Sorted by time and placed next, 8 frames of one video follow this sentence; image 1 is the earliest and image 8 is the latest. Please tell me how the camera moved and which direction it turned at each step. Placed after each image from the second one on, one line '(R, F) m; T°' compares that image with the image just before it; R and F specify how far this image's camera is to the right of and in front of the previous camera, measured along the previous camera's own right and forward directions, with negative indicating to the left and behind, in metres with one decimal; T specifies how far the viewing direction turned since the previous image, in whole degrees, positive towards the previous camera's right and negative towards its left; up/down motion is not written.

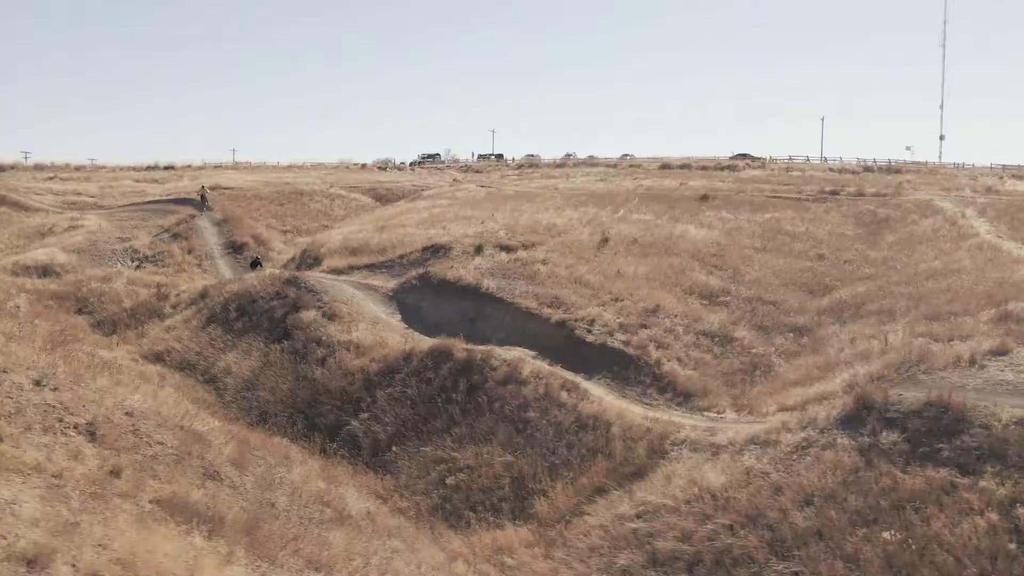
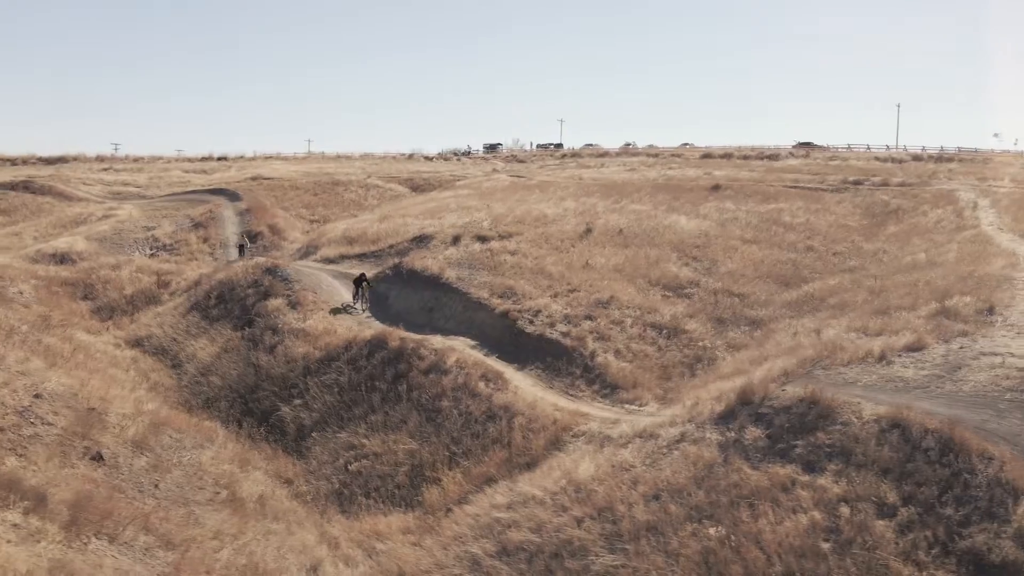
(+3.2, 0.0) m; -5°
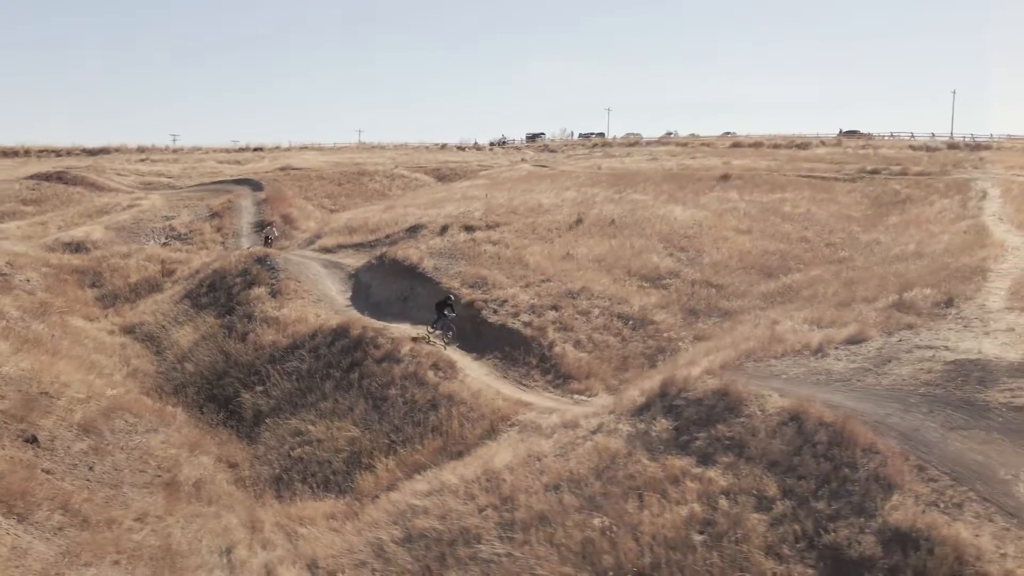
(+2.1, 0.0) m; -3°
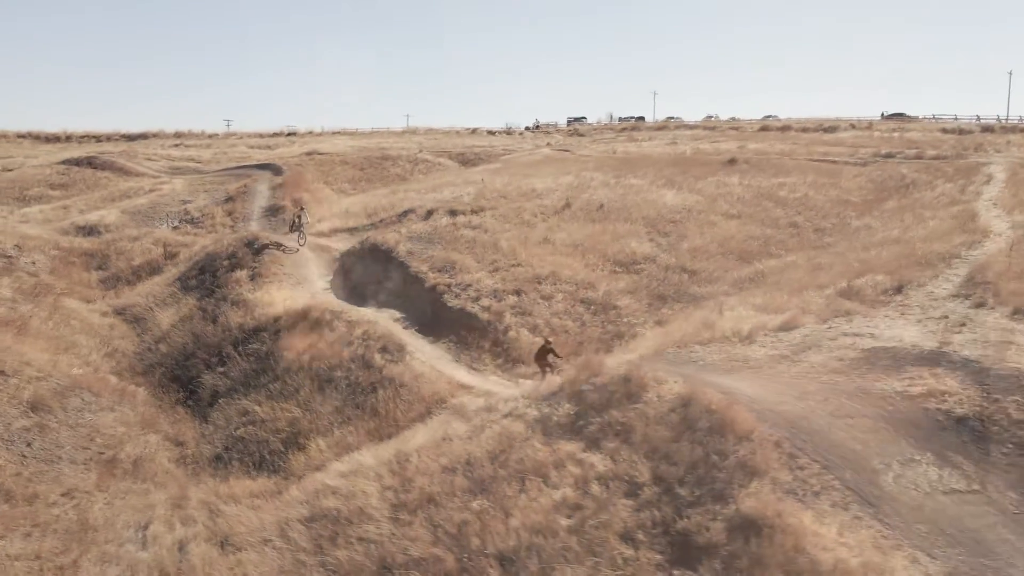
(+2.1, 0.0) m; -3°
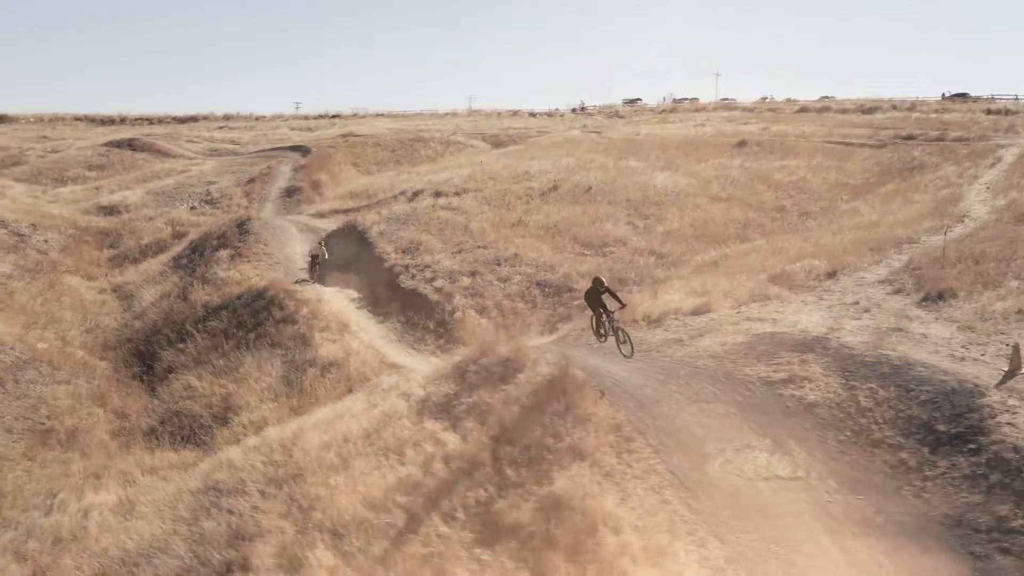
(+2.7, 0.0) m; -4°
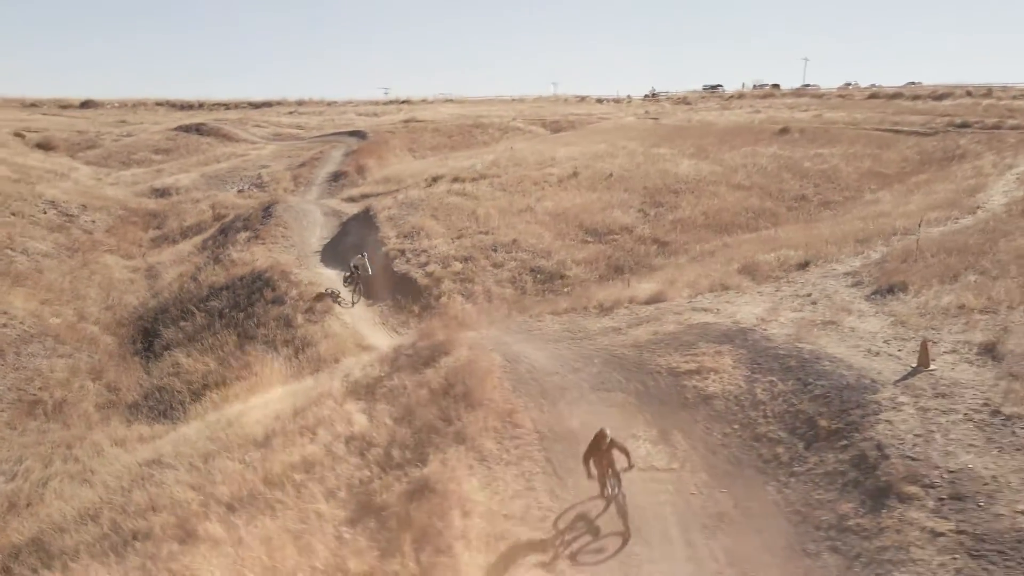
(+2.3, 0.0) m; -5°
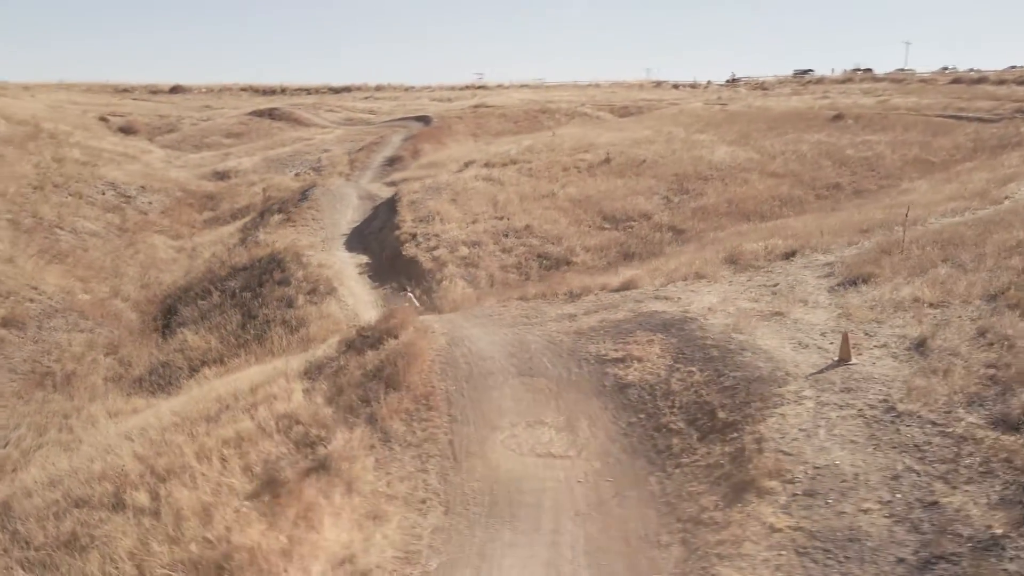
(+2.1, 0.0) m; -6°
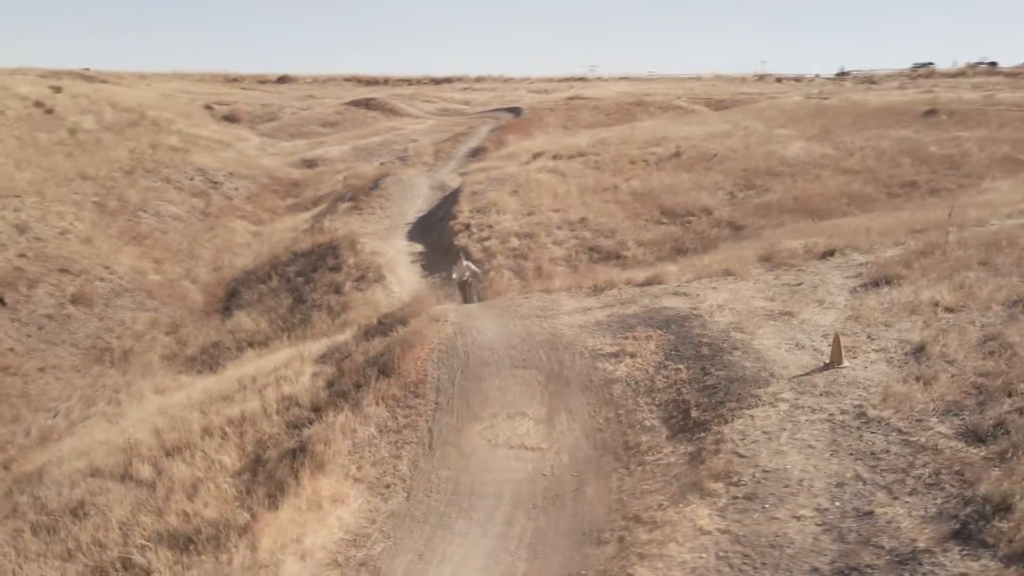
(+1.4, +0.1) m; -6°
